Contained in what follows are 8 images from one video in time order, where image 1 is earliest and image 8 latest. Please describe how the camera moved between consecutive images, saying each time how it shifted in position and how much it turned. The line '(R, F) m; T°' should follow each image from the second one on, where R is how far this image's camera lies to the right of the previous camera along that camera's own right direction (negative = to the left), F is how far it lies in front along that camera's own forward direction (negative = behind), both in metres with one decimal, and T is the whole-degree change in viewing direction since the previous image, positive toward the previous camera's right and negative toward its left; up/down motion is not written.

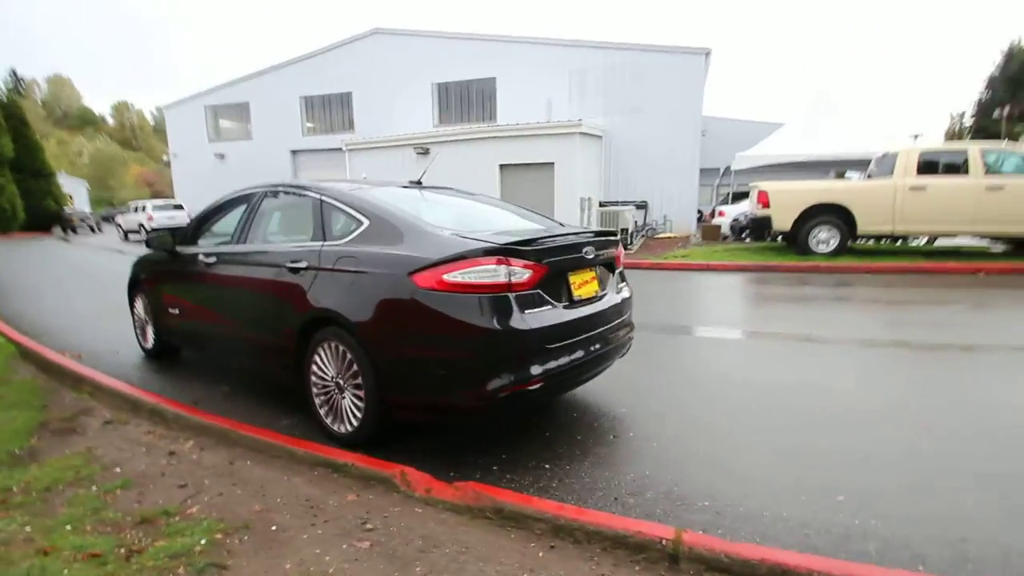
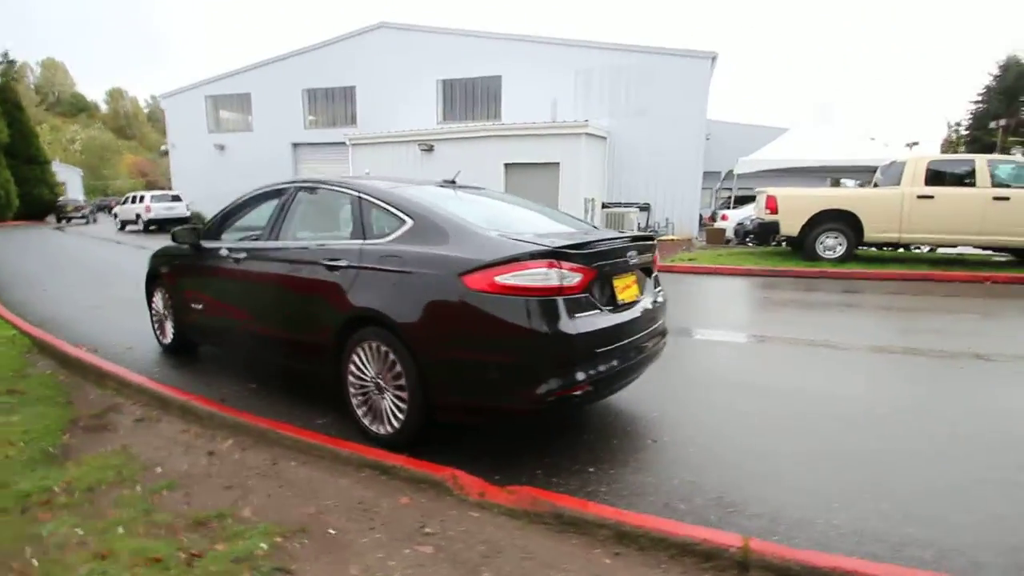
(-0.4, 0.0) m; +1°
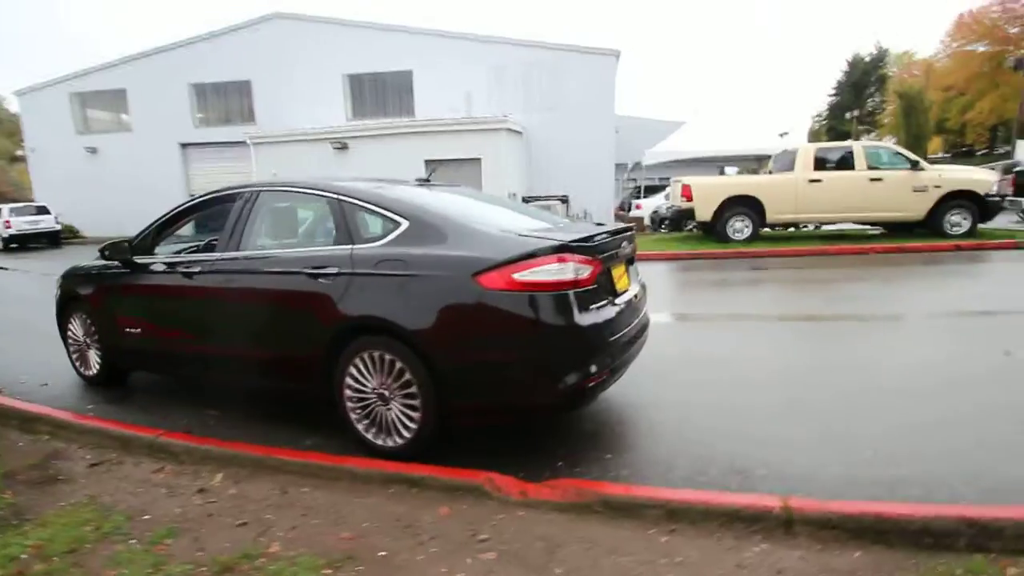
(-0.7, +0.1) m; +10°
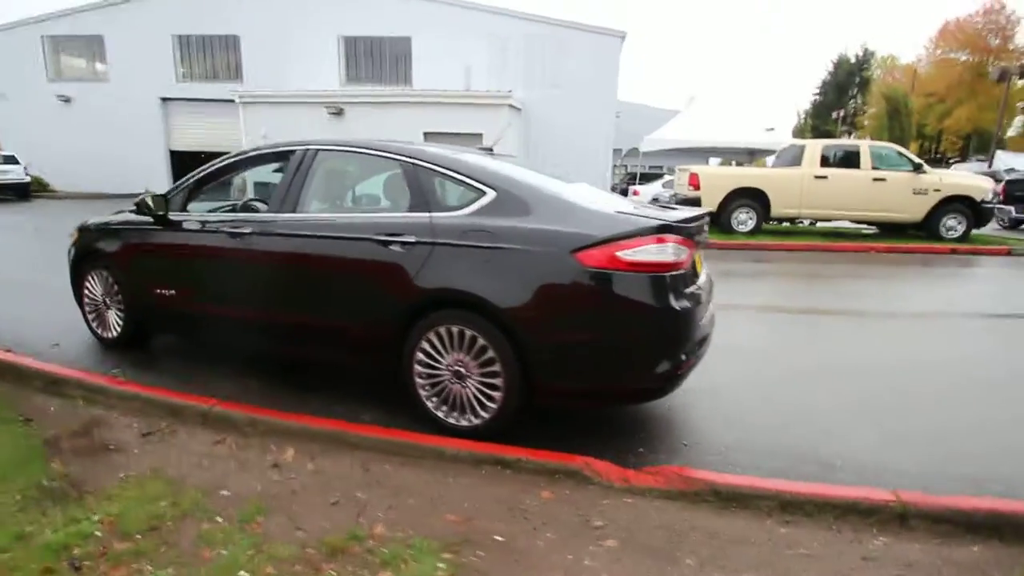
(-0.8, +0.2) m; +3°
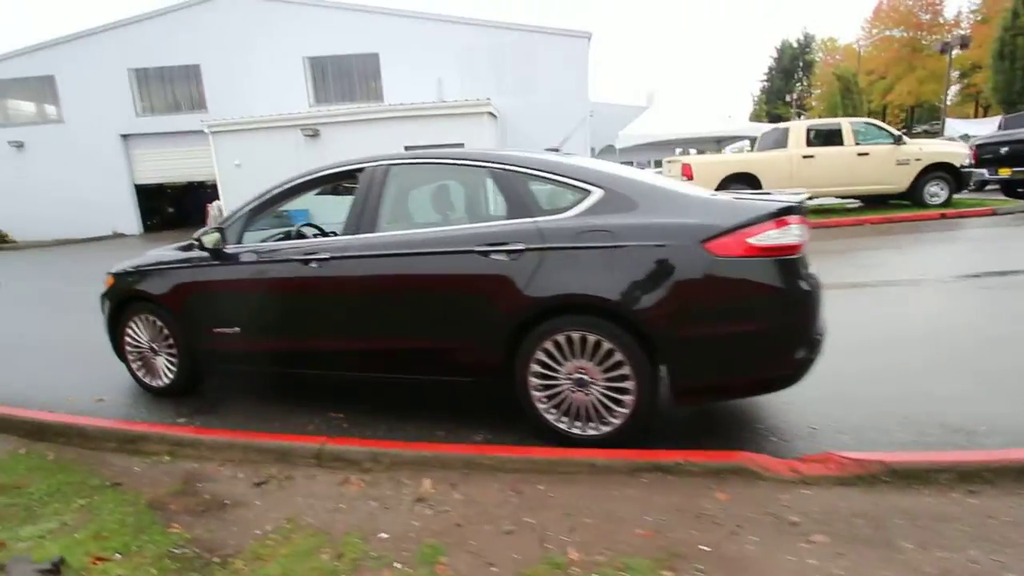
(-0.9, +0.2) m; +3°
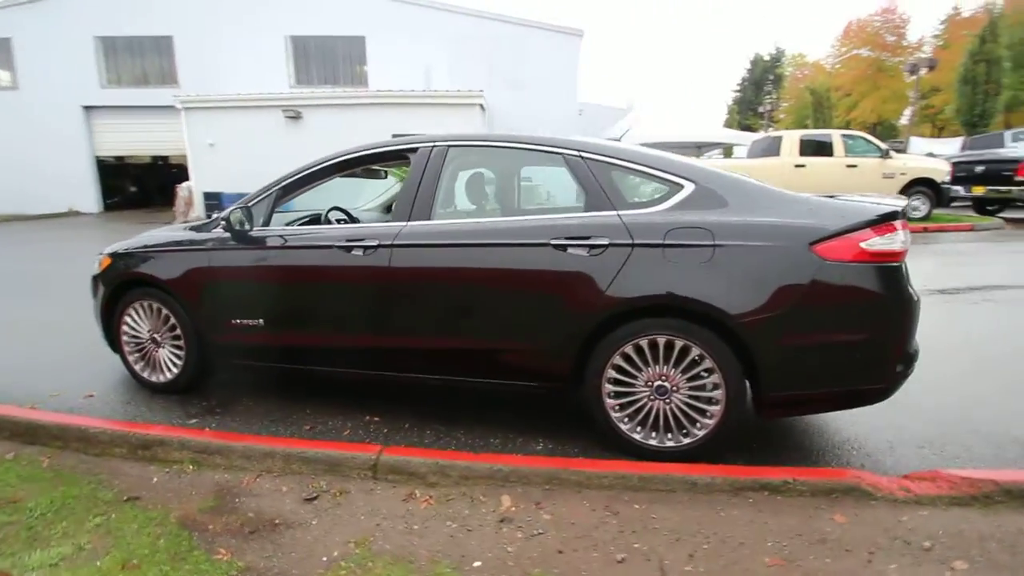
(-0.7, +0.3) m; +4°
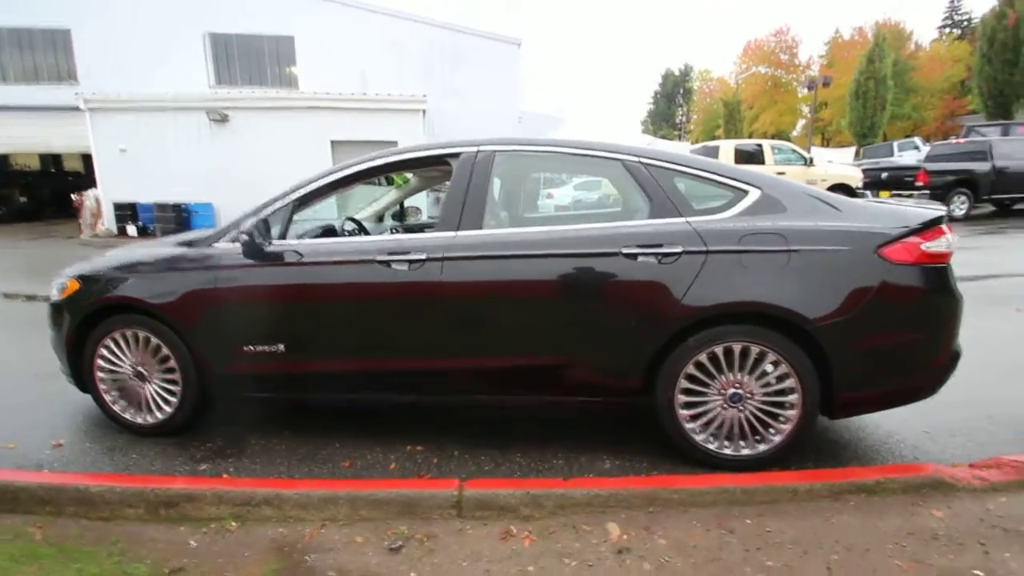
(-0.8, +0.2) m; +8°
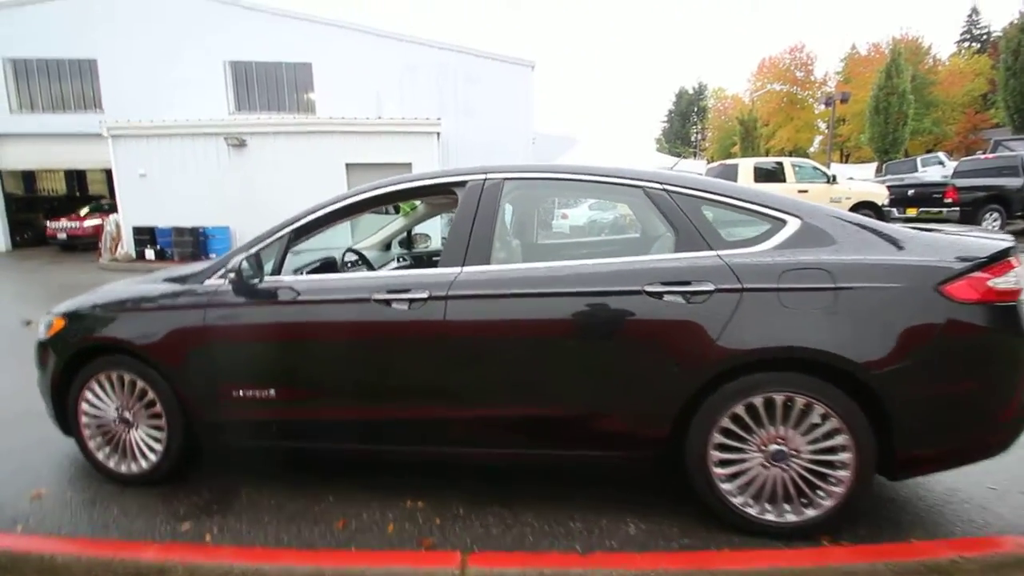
(0.0, +0.3) m; -2°
